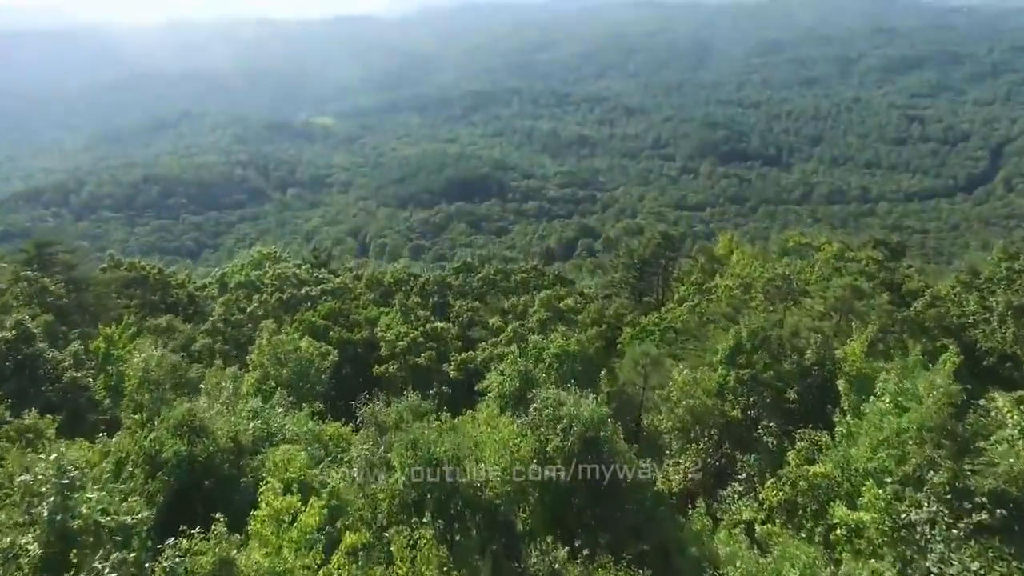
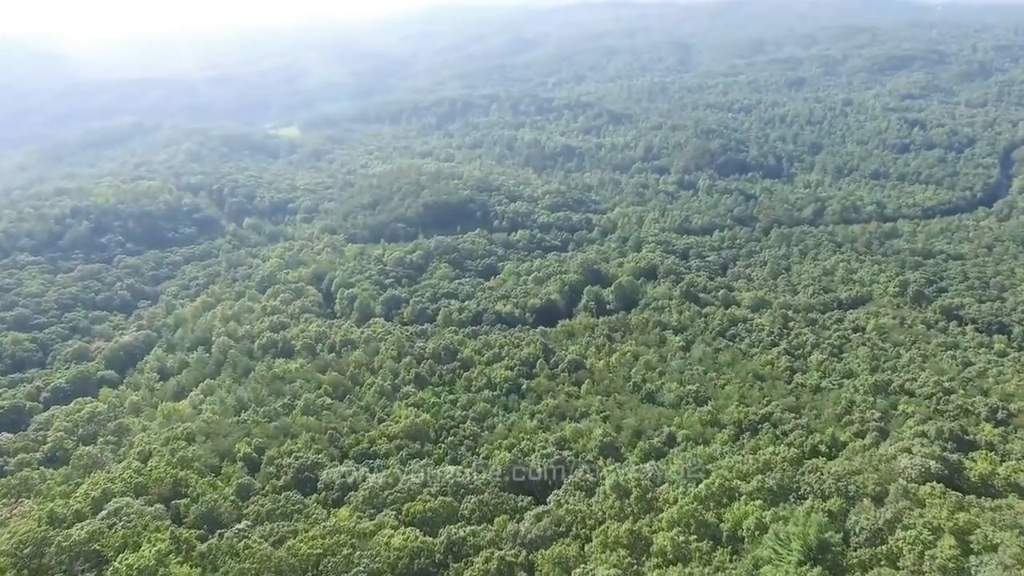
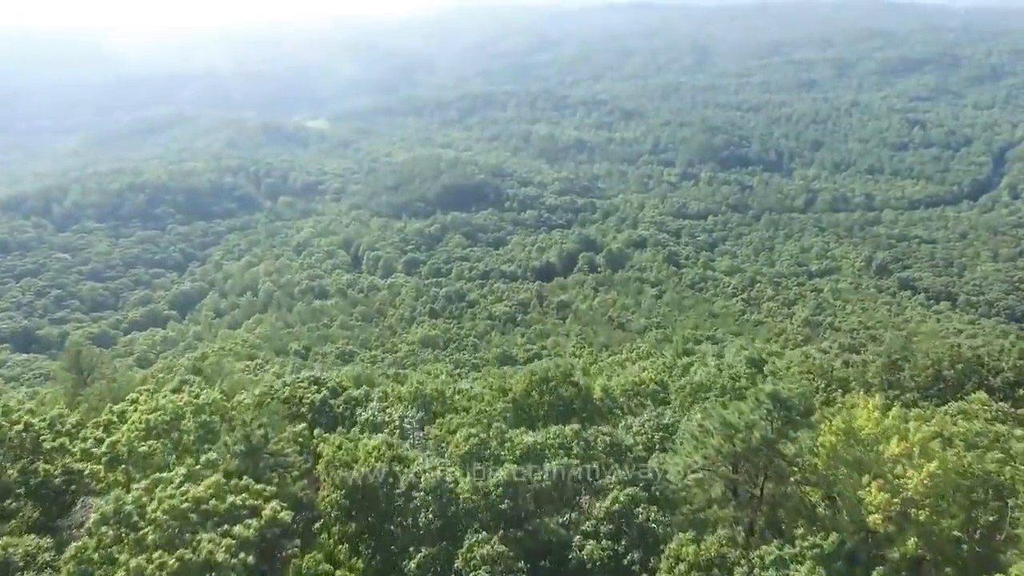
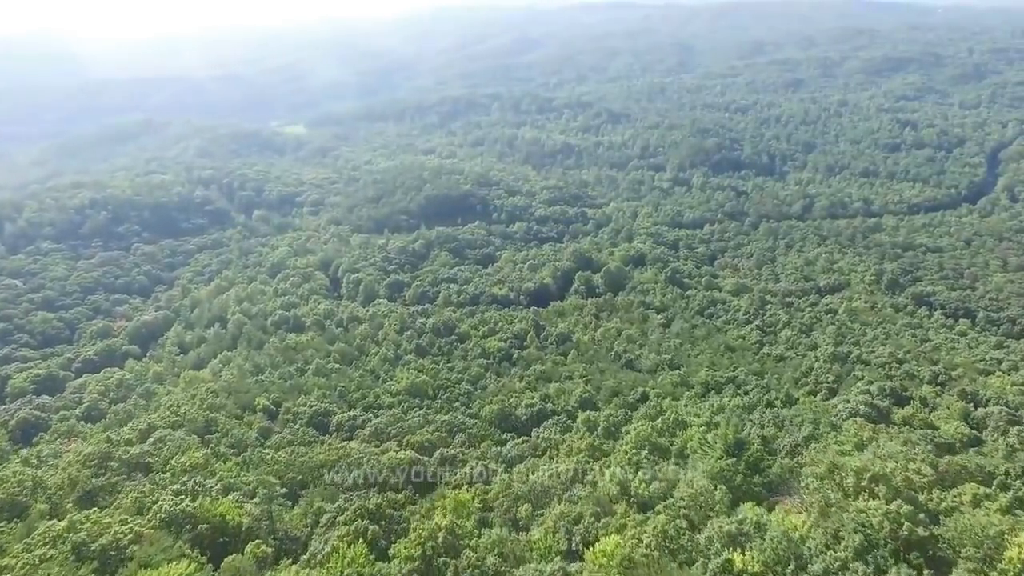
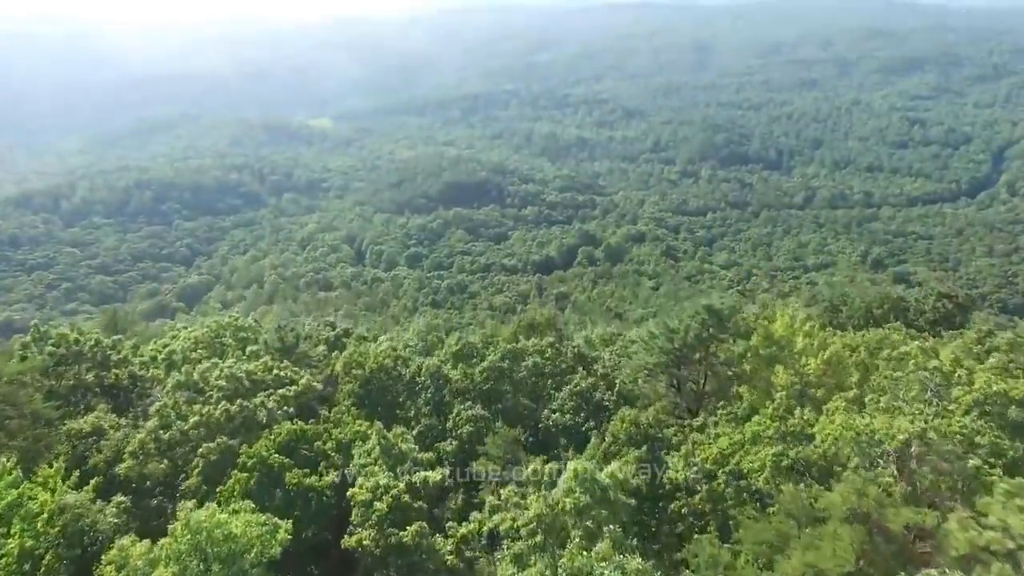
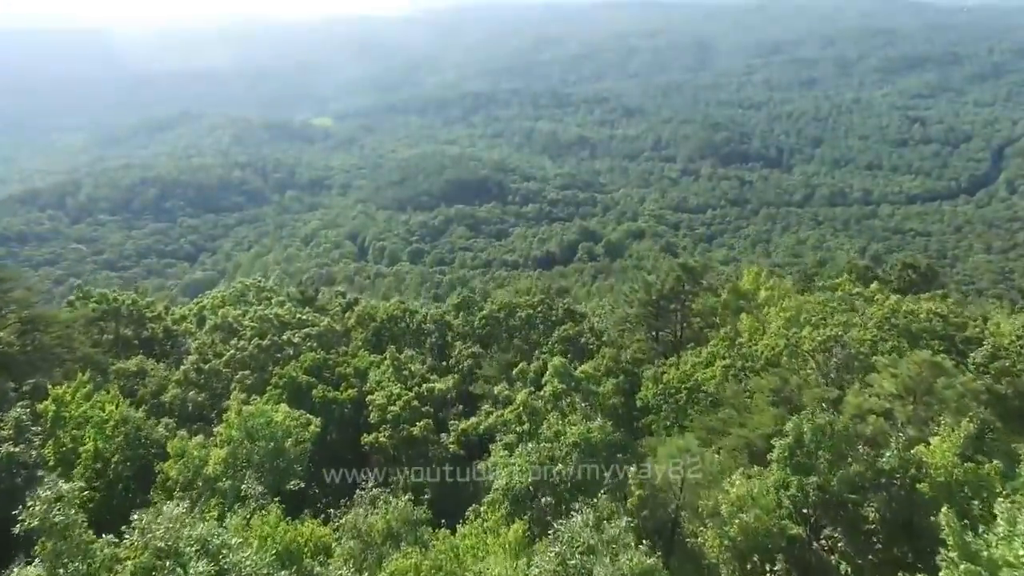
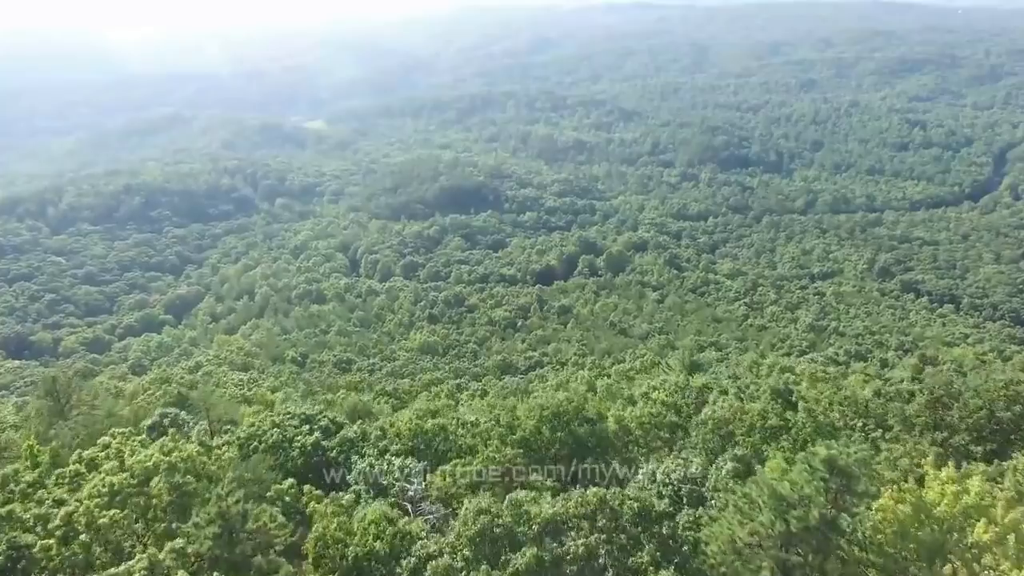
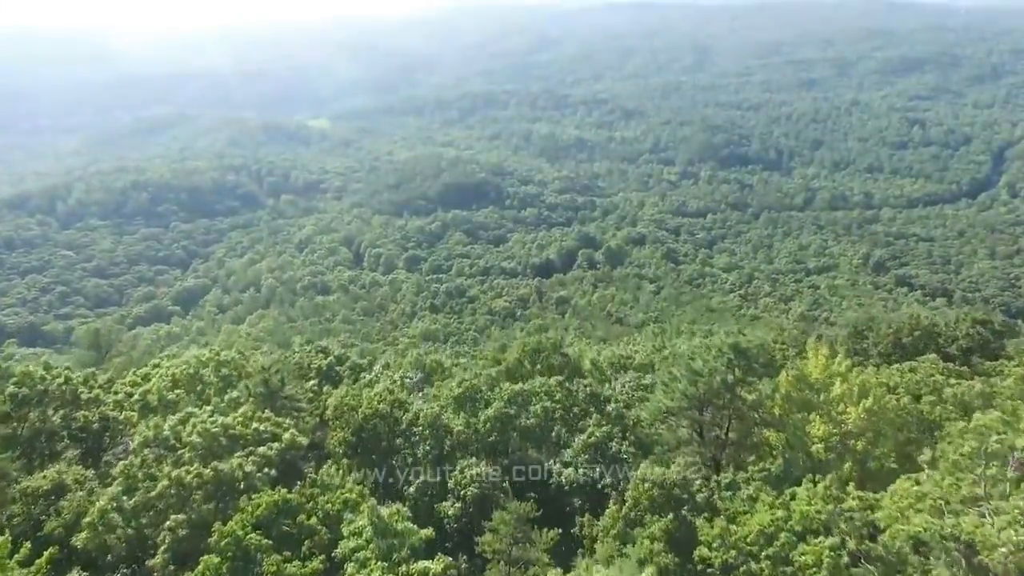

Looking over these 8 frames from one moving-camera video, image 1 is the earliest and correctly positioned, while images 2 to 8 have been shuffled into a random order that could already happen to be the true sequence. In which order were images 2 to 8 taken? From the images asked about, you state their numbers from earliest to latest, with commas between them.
6, 5, 8, 3, 7, 4, 2
